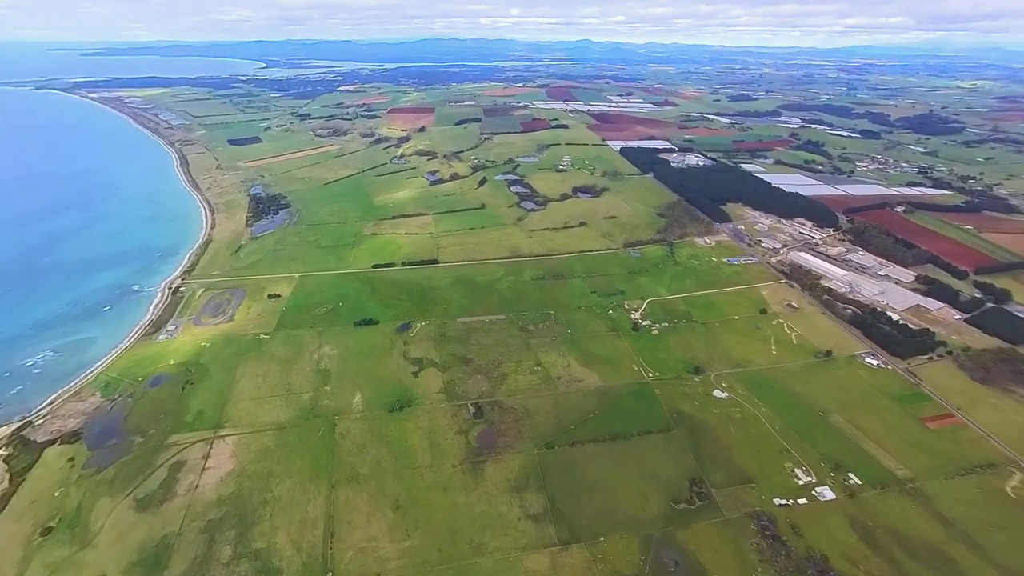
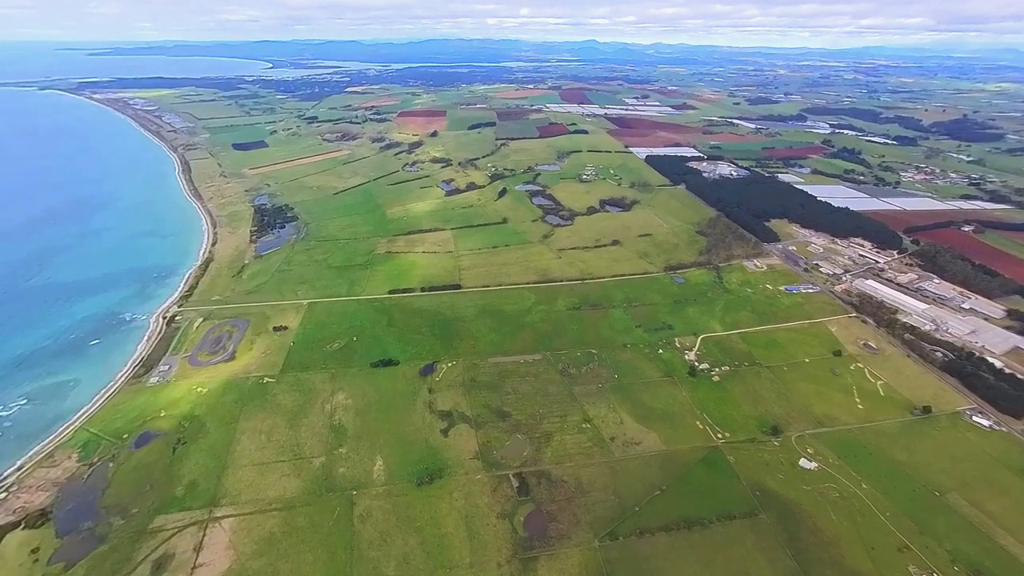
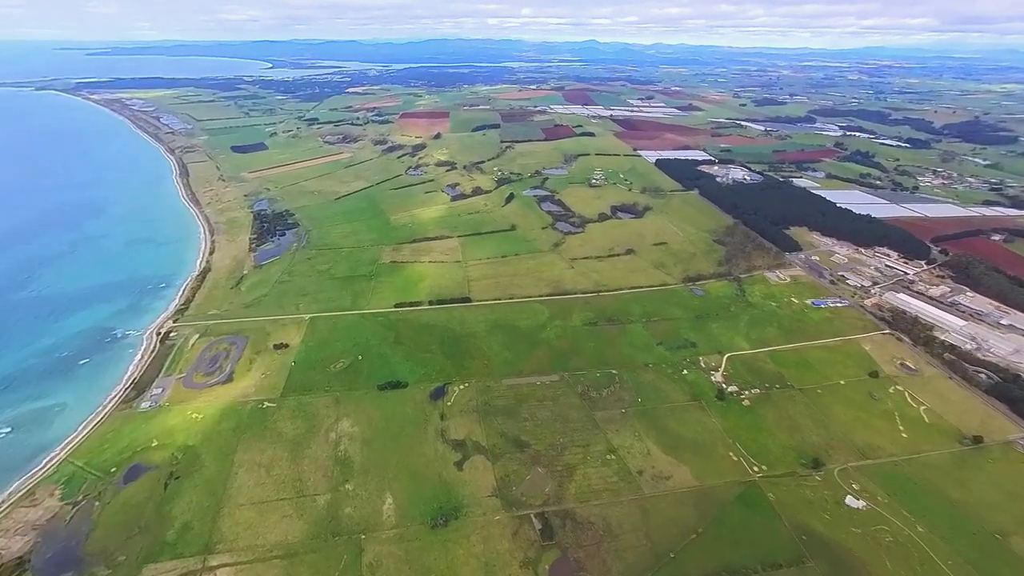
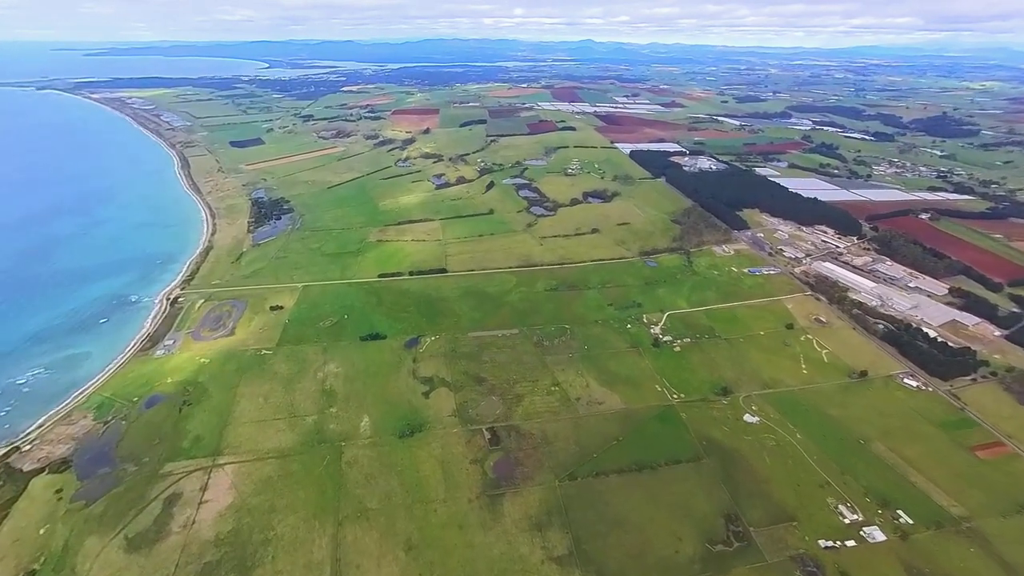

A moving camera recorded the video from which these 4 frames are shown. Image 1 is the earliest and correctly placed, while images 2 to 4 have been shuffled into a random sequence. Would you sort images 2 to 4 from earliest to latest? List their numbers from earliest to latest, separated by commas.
4, 2, 3
